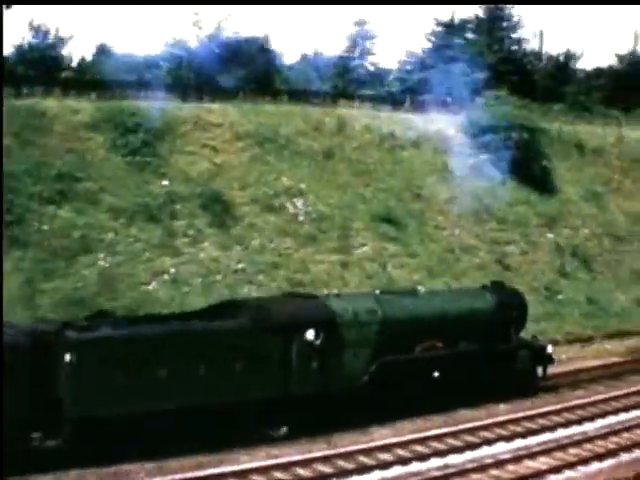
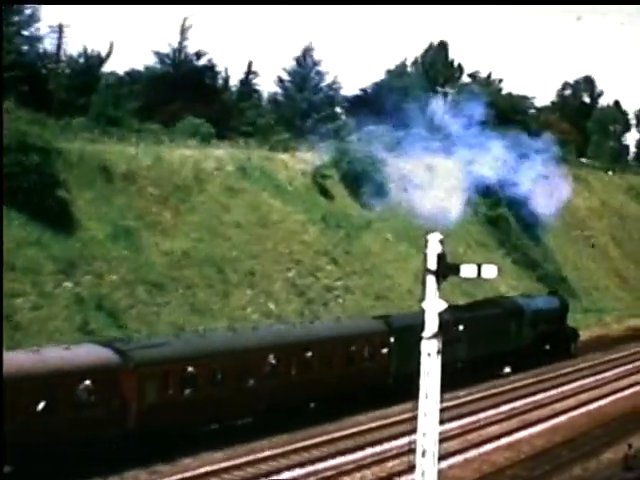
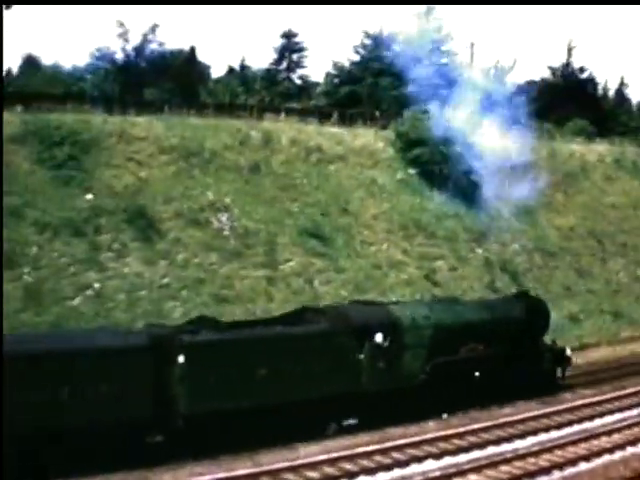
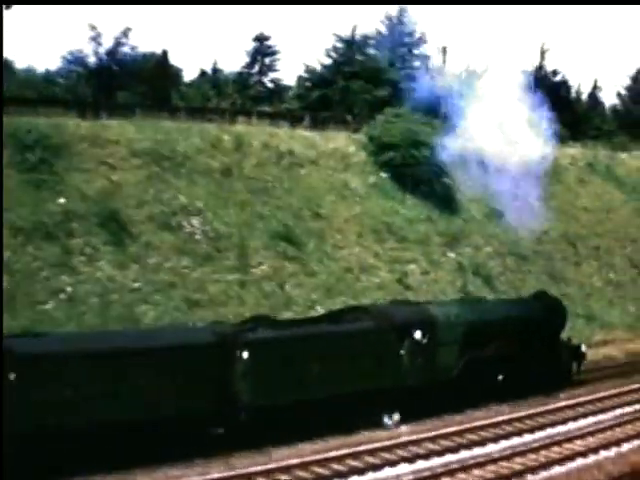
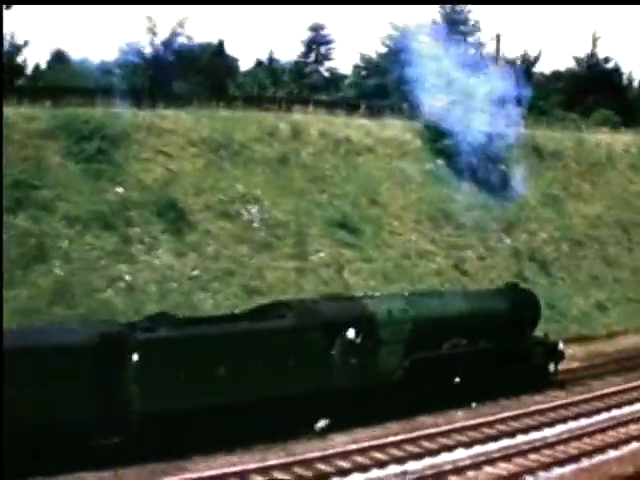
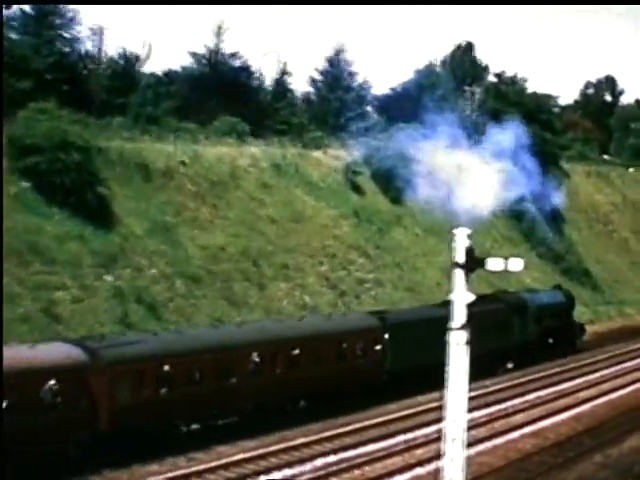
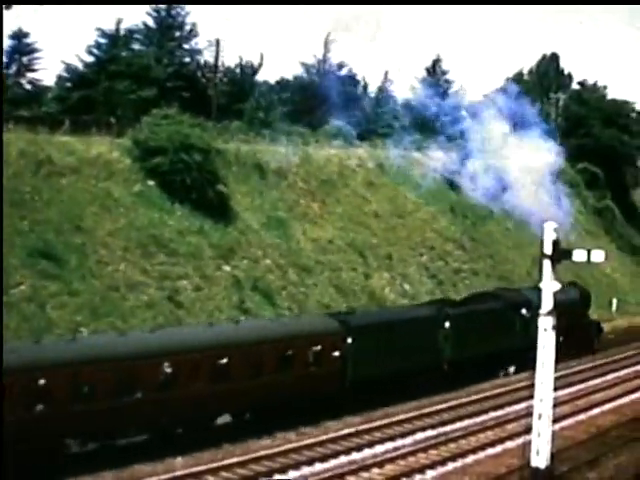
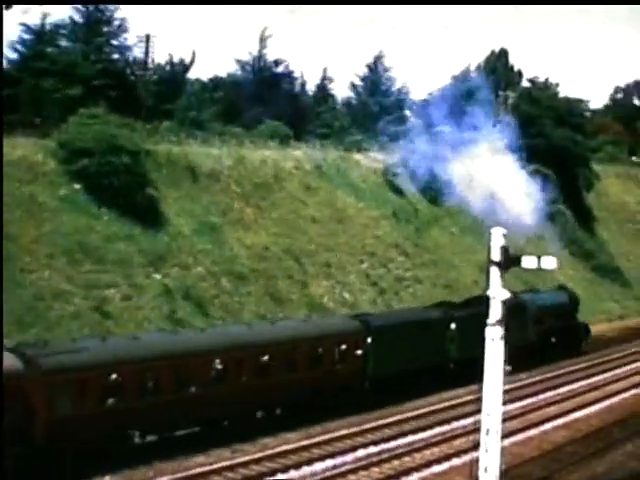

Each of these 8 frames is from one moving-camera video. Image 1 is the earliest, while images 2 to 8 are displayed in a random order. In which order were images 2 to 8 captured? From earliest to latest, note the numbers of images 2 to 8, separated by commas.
5, 3, 4, 7, 8, 6, 2
